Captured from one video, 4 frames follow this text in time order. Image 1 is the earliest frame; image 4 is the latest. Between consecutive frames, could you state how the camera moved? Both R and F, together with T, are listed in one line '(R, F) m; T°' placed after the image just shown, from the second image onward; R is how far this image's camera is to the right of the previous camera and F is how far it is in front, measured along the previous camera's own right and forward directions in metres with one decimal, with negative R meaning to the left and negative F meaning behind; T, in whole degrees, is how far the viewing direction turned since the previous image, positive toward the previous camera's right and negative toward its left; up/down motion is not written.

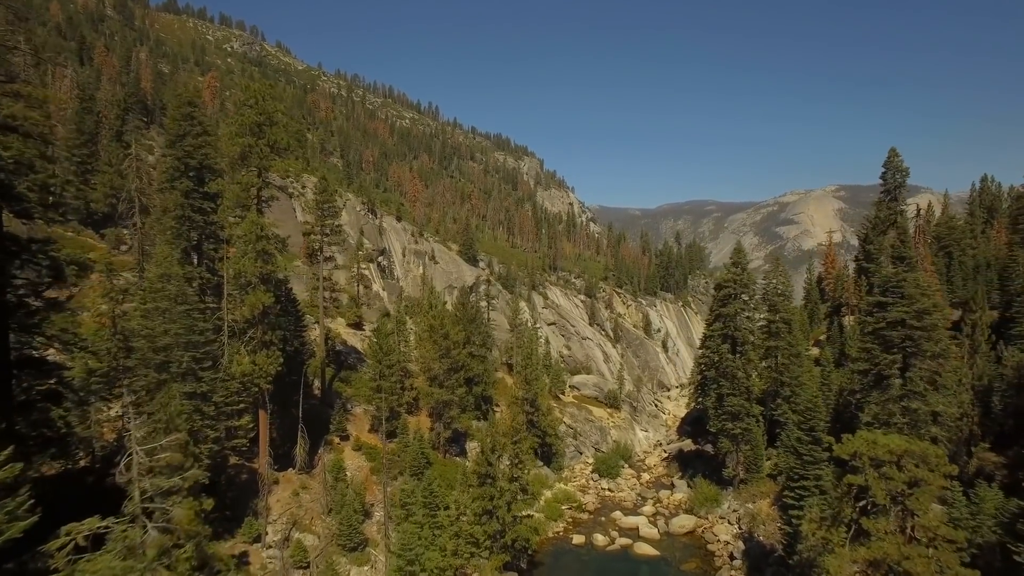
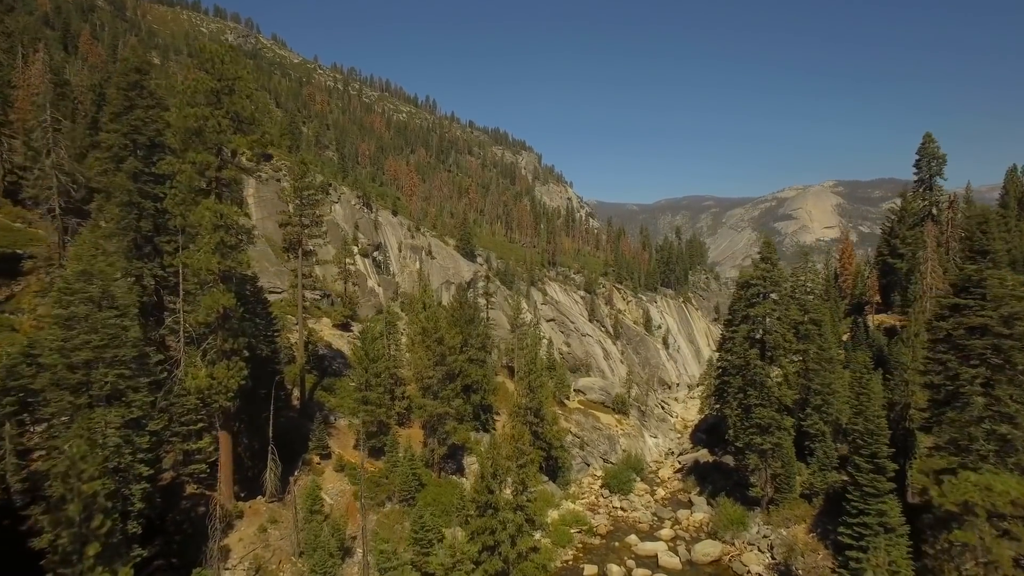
(-0.4, +4.5) m; 0°
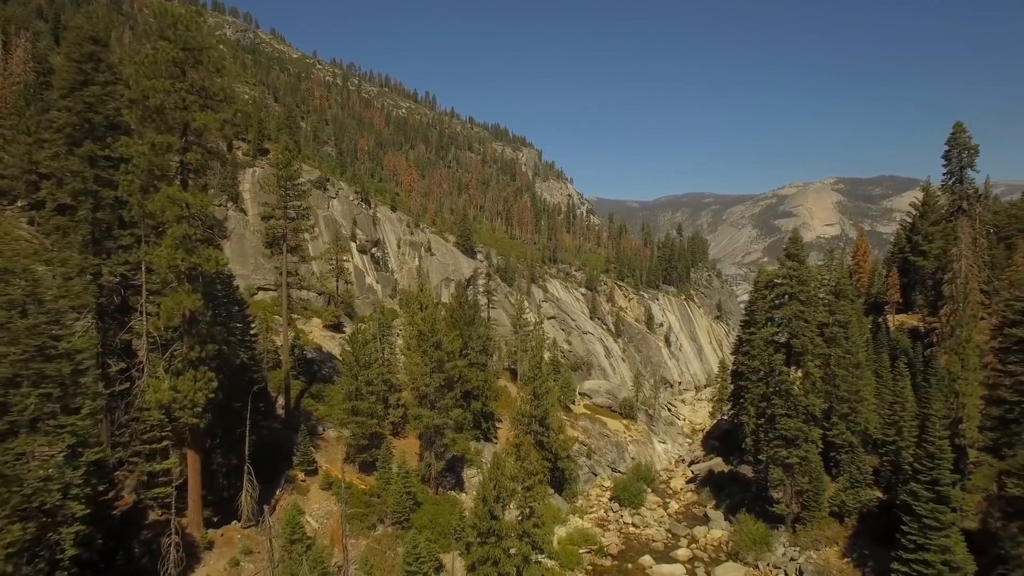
(-0.3, +3.1) m; 0°
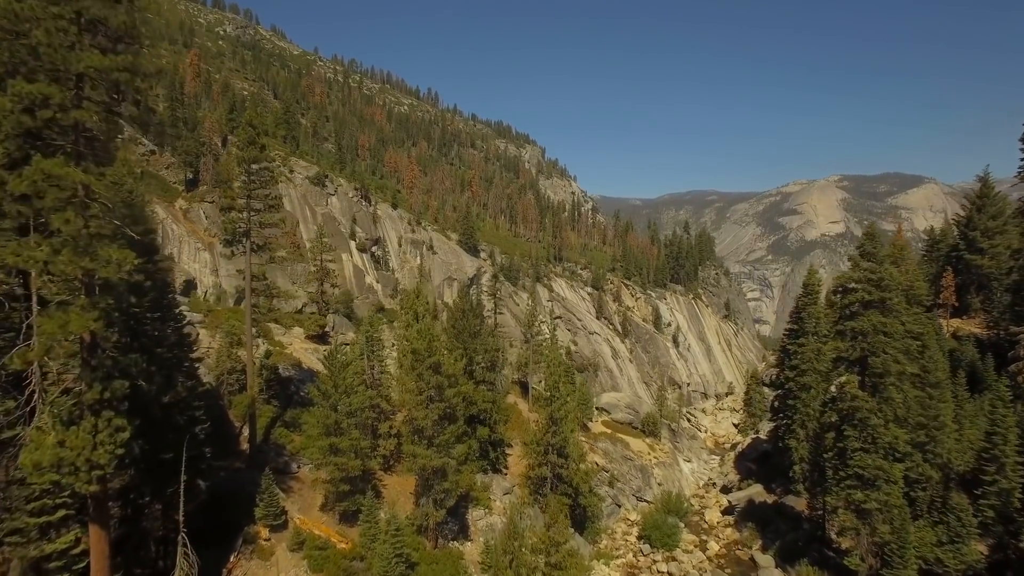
(-0.7, +6.2) m; 0°
